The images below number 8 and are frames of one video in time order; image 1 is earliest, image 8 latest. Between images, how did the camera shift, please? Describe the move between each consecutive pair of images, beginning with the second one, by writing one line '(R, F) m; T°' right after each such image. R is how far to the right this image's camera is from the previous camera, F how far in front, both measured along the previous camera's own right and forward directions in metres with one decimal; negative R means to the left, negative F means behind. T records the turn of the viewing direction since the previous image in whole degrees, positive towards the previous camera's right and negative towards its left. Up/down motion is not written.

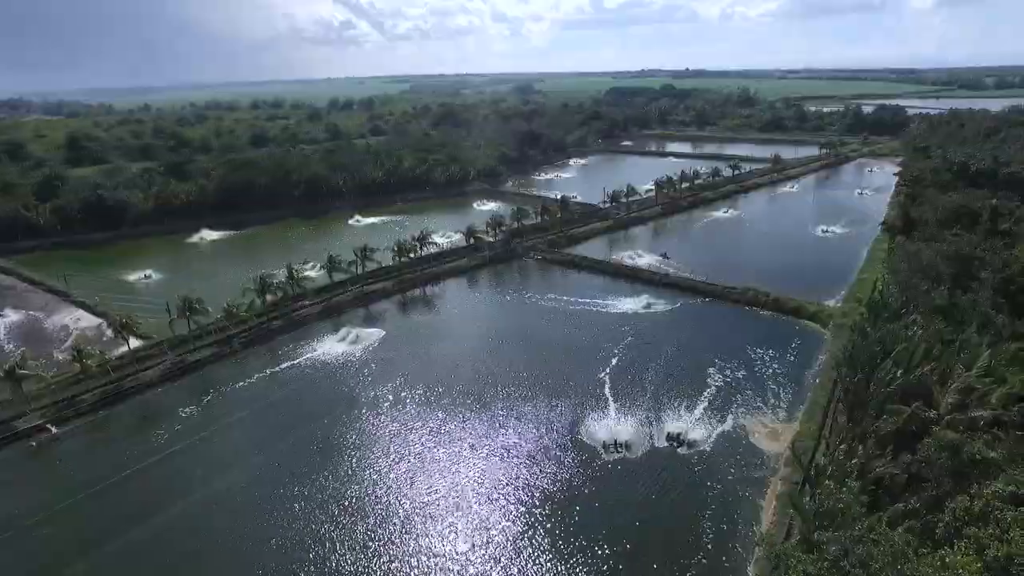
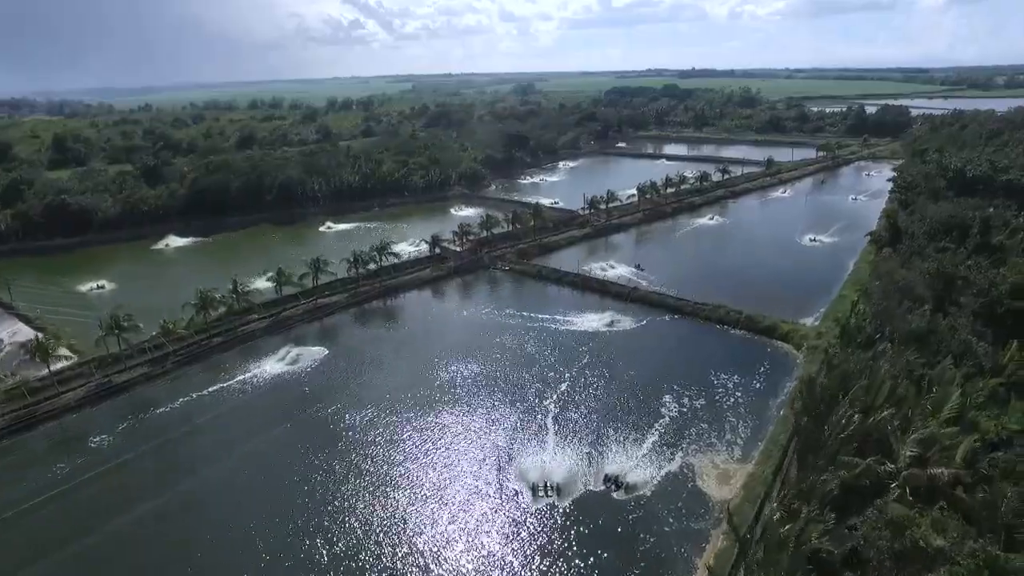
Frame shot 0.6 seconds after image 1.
(+2.6, +2.0) m; -1°
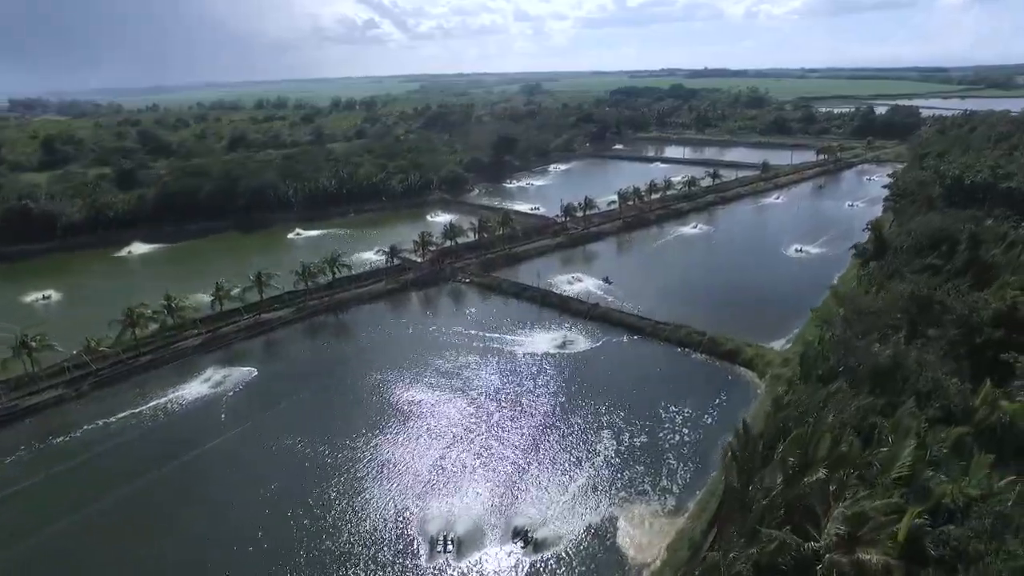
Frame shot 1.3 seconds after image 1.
(+3.2, +2.3) m; -1°
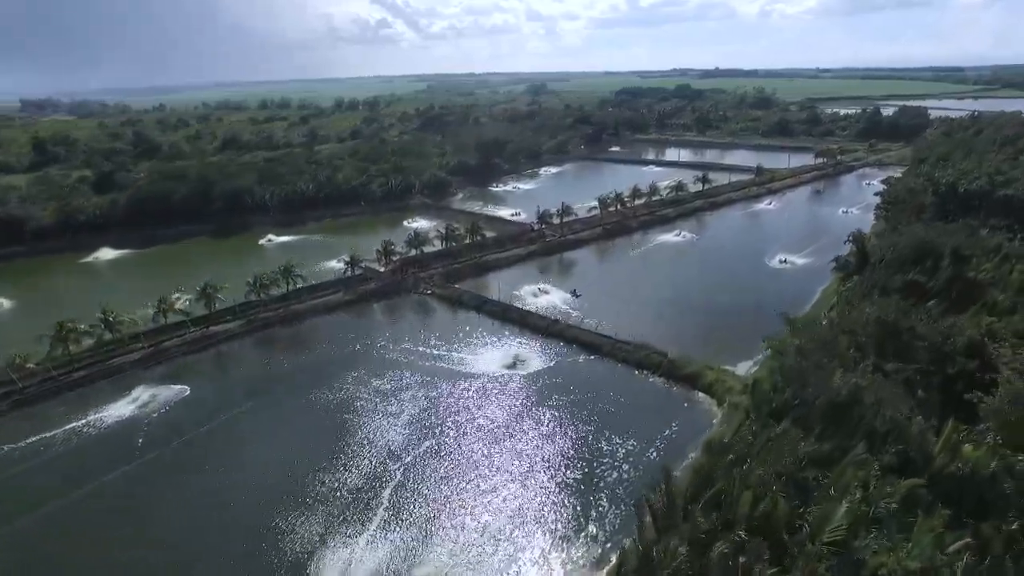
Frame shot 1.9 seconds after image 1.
(+2.8, +1.8) m; -1°
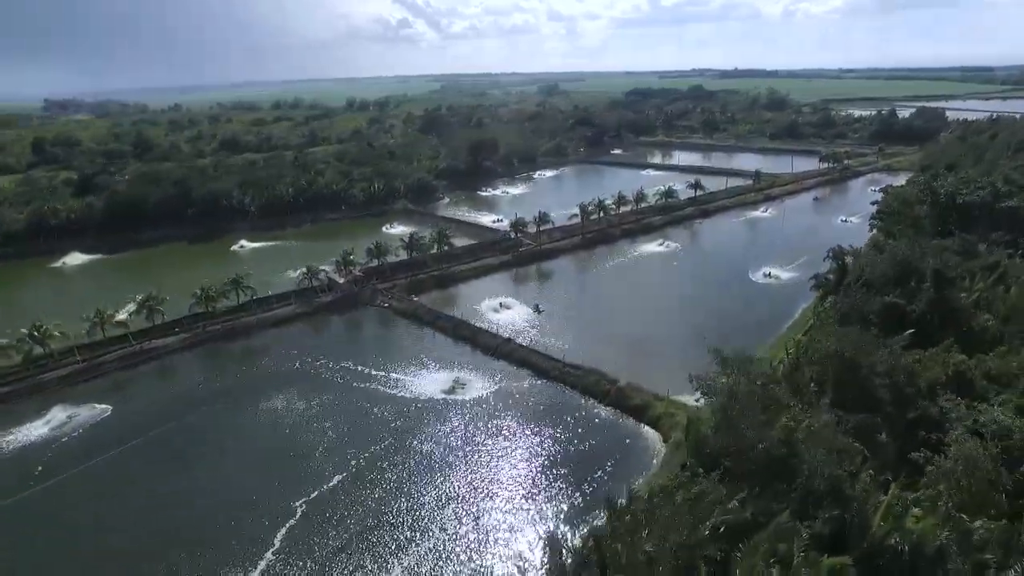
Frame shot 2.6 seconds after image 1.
(+3.2, +2.0) m; -2°
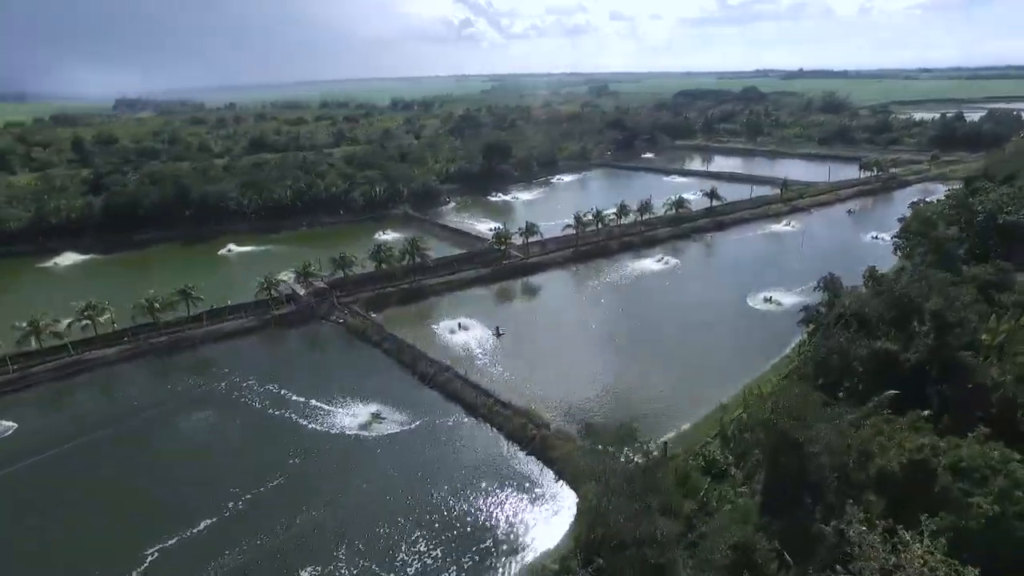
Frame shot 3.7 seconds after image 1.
(+4.6, +3.2) m; -5°
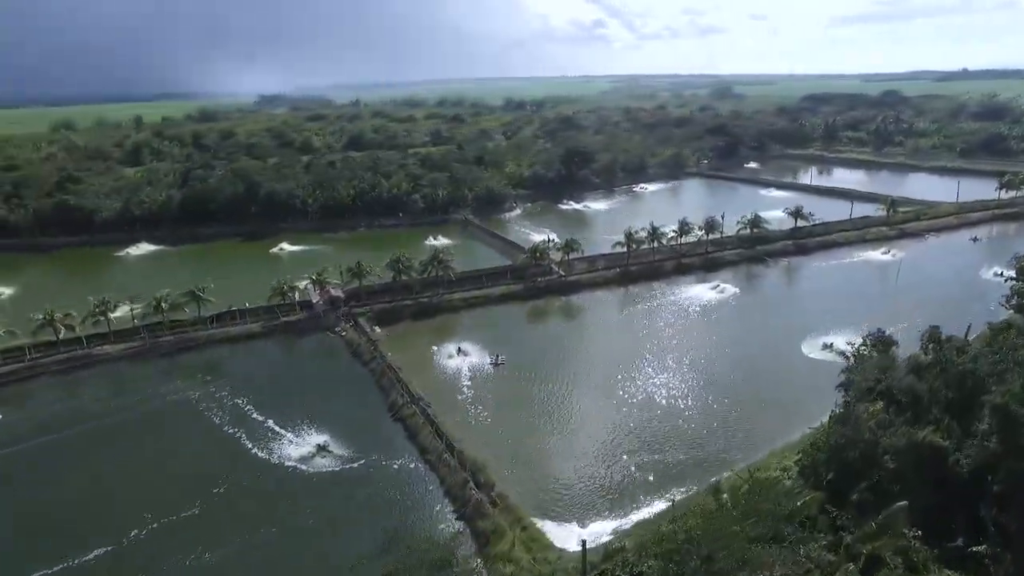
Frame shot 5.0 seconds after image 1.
(+4.8, +3.7) m; -11°
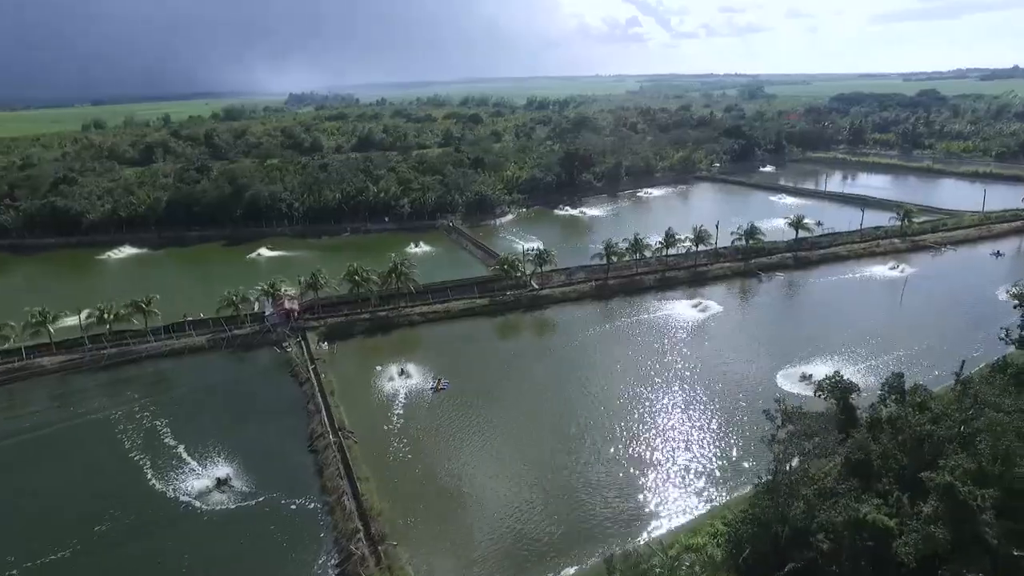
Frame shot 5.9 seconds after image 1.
(+3.5, +2.3) m; -3°
